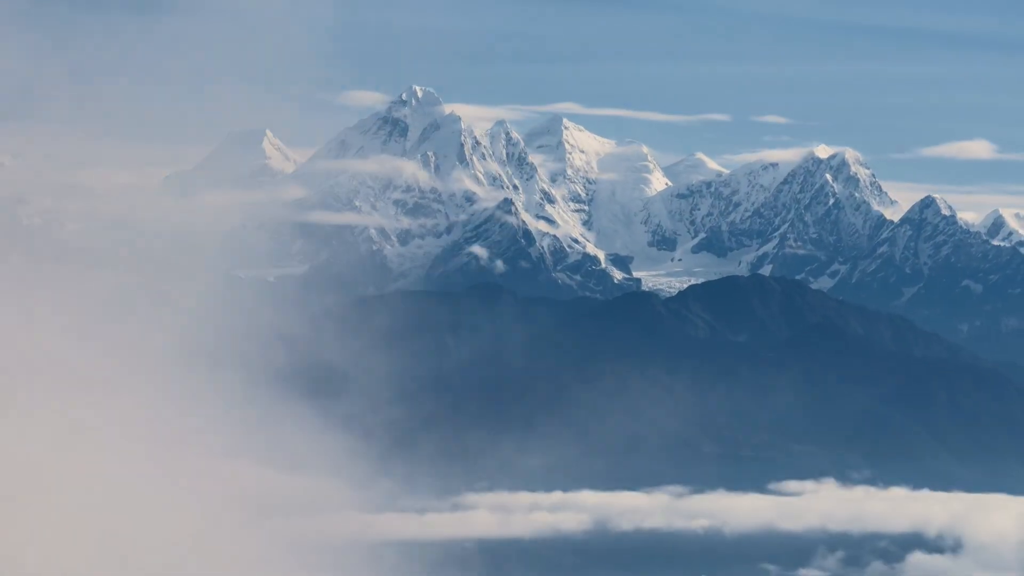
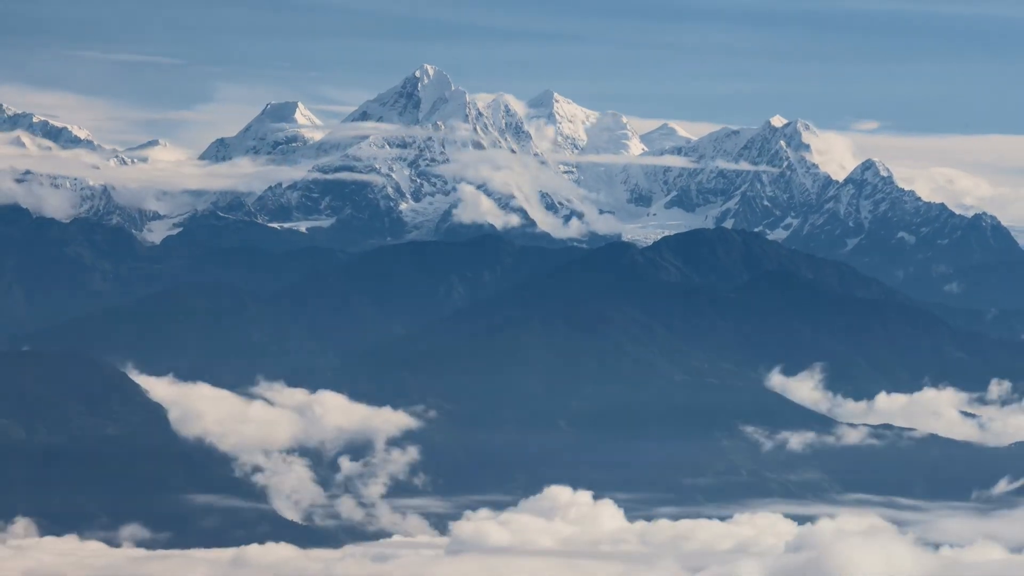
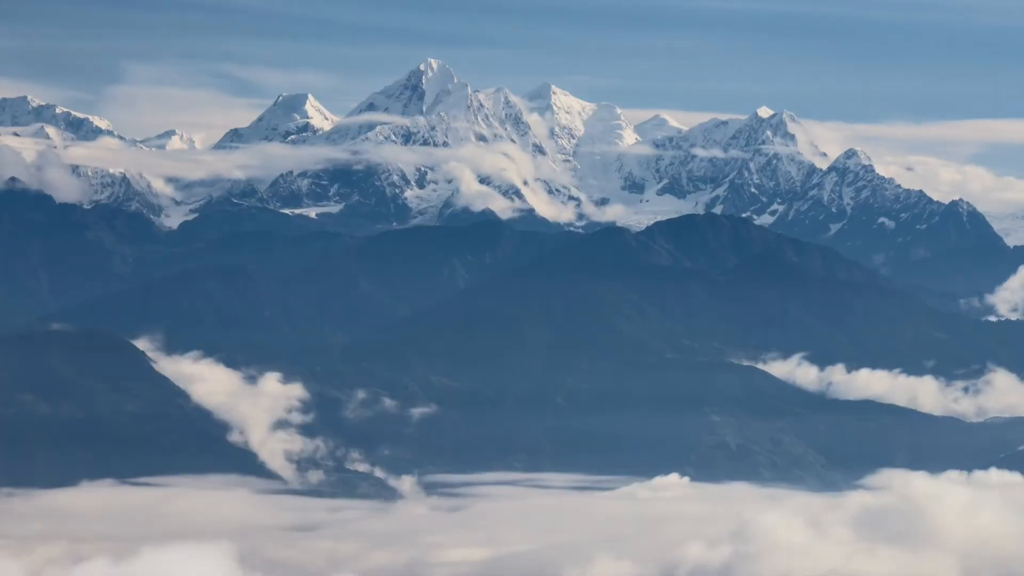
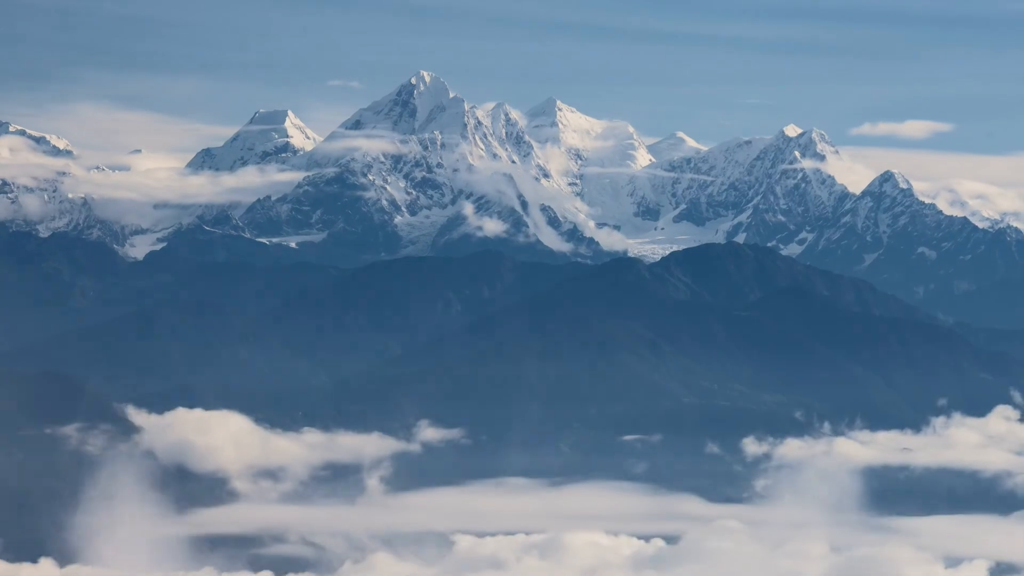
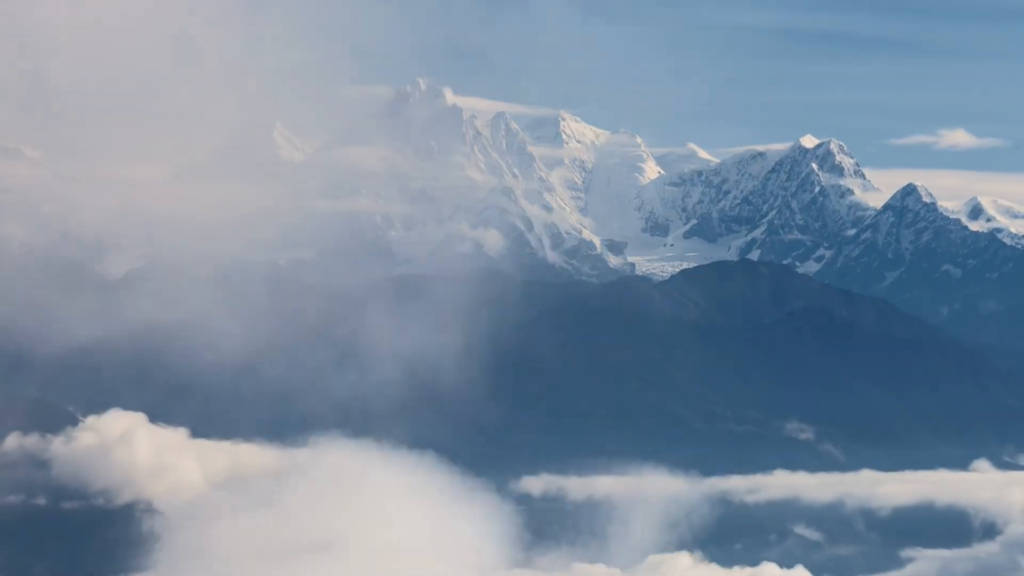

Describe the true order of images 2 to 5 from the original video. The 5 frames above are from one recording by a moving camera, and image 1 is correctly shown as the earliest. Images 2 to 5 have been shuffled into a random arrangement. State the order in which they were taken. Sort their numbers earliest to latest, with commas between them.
5, 4, 2, 3
